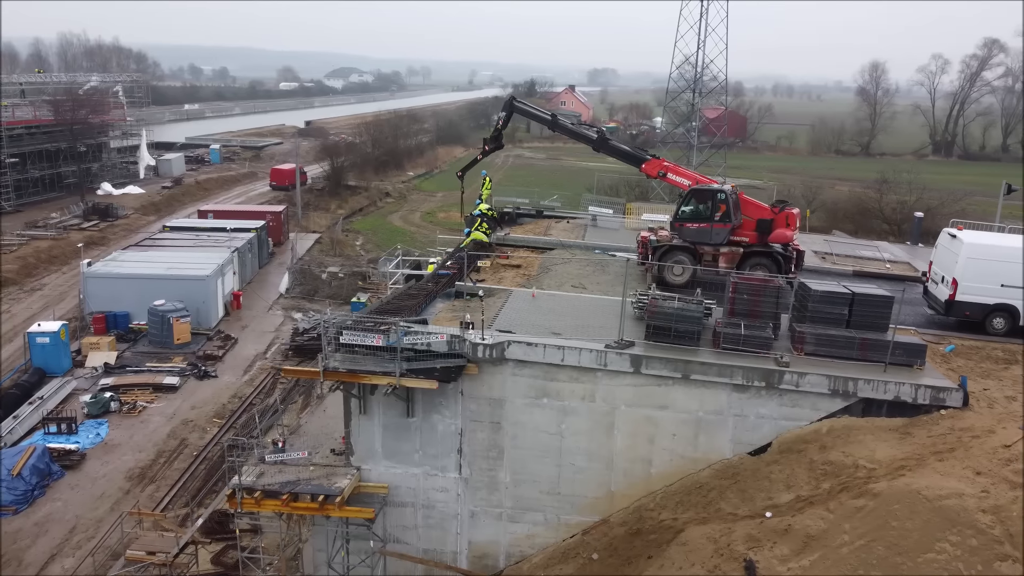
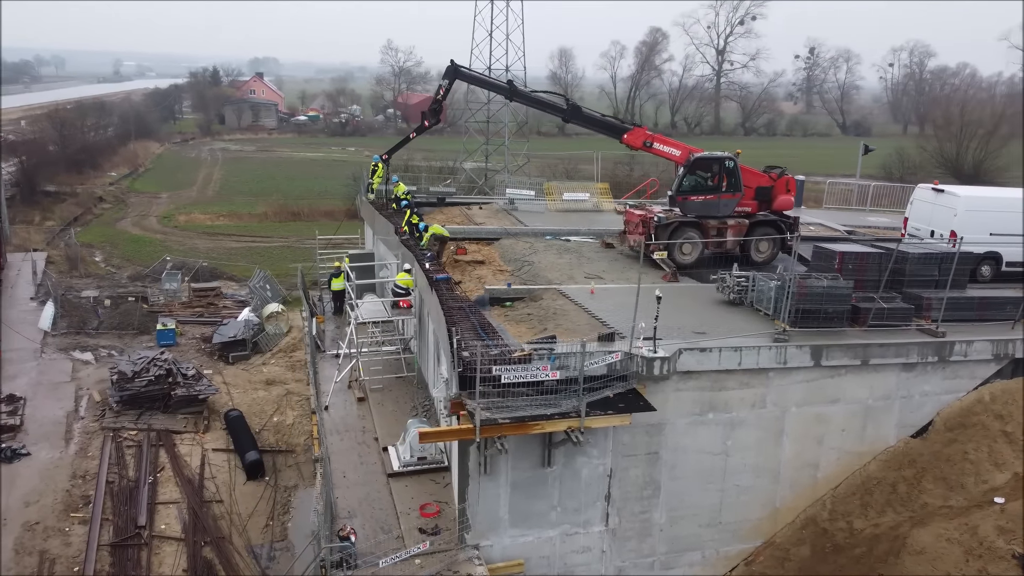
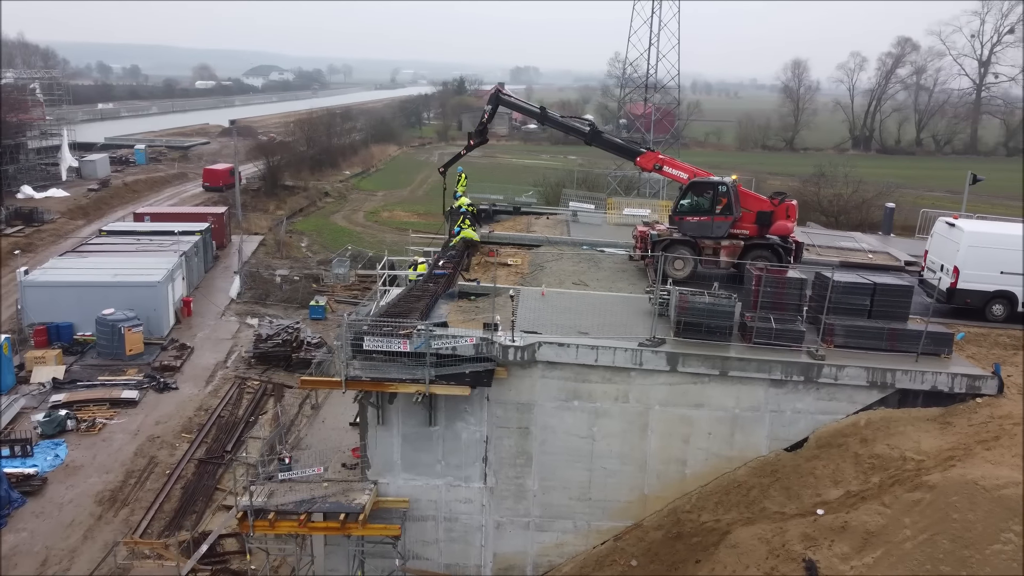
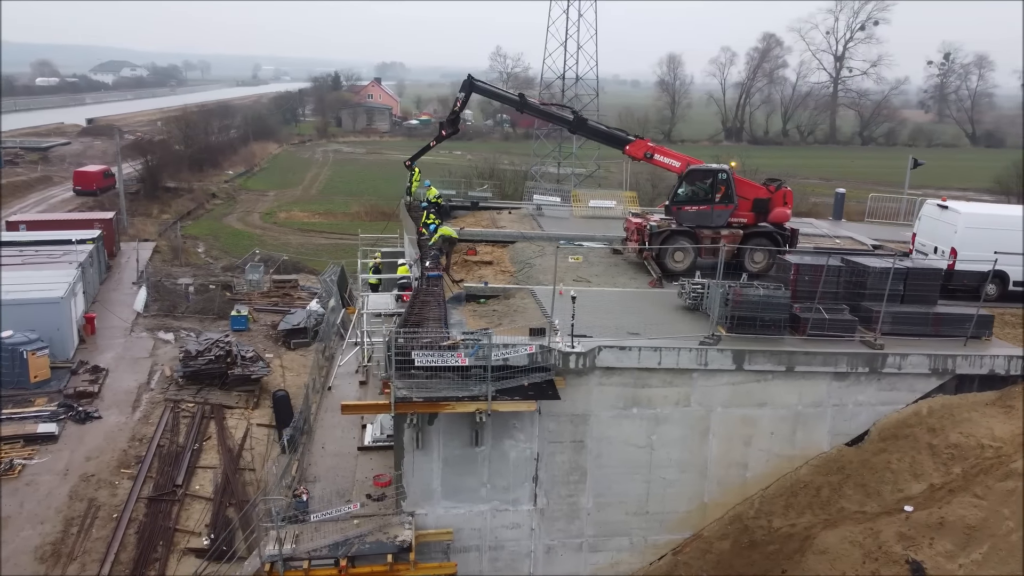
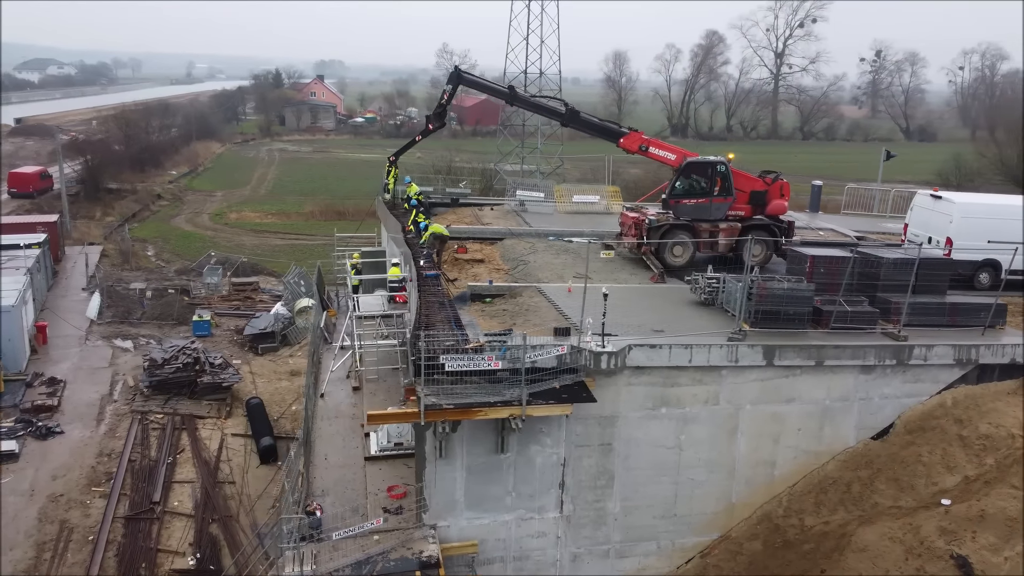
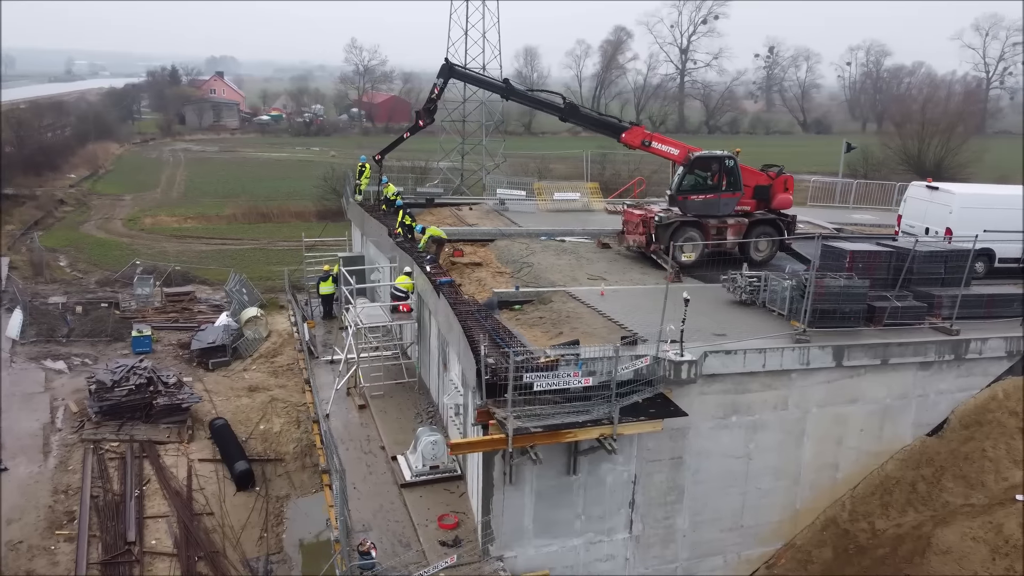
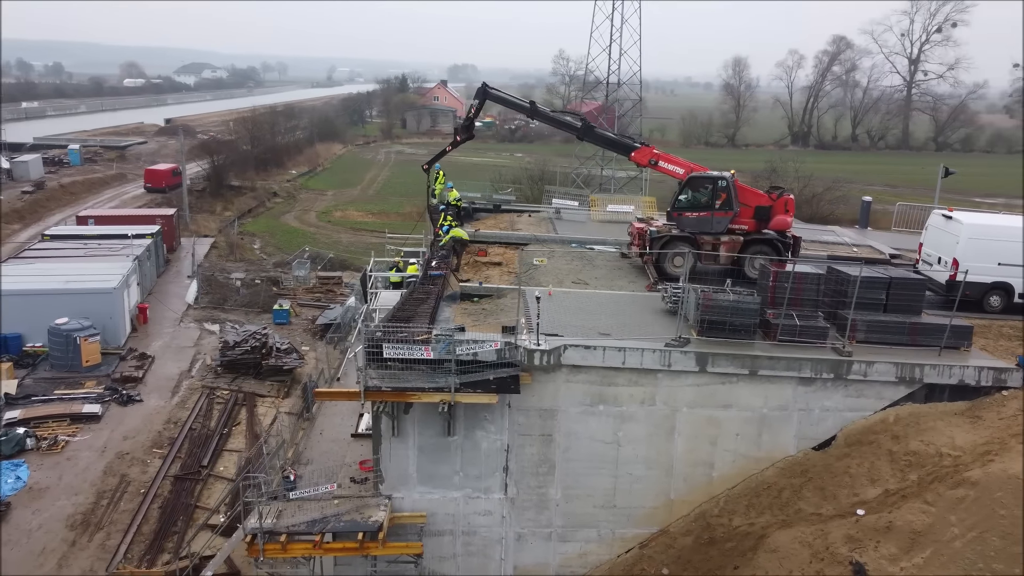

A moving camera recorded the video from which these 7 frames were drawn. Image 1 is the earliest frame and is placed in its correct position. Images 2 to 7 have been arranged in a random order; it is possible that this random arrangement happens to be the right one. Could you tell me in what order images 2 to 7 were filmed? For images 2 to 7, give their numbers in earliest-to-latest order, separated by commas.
3, 7, 4, 5, 2, 6
